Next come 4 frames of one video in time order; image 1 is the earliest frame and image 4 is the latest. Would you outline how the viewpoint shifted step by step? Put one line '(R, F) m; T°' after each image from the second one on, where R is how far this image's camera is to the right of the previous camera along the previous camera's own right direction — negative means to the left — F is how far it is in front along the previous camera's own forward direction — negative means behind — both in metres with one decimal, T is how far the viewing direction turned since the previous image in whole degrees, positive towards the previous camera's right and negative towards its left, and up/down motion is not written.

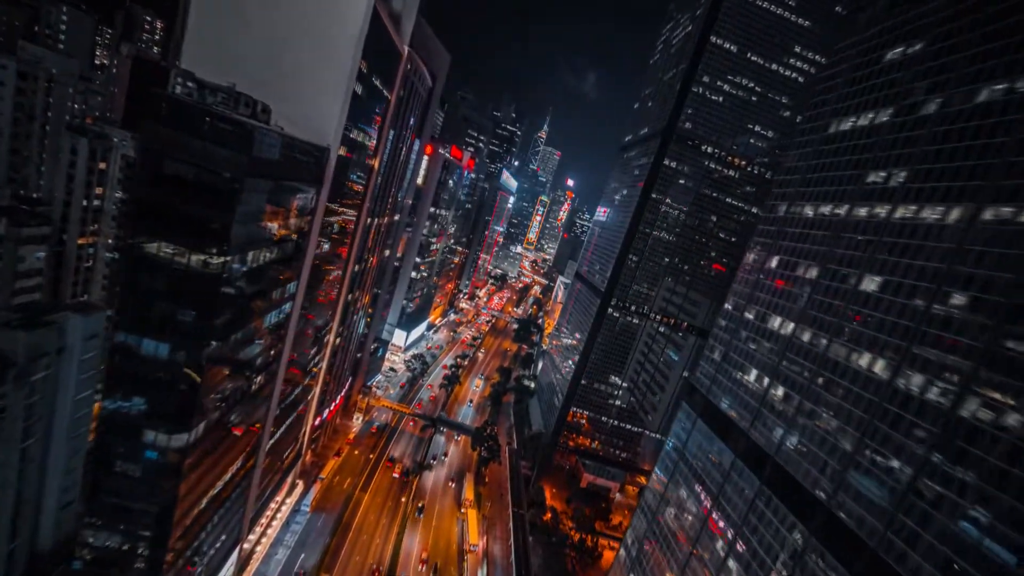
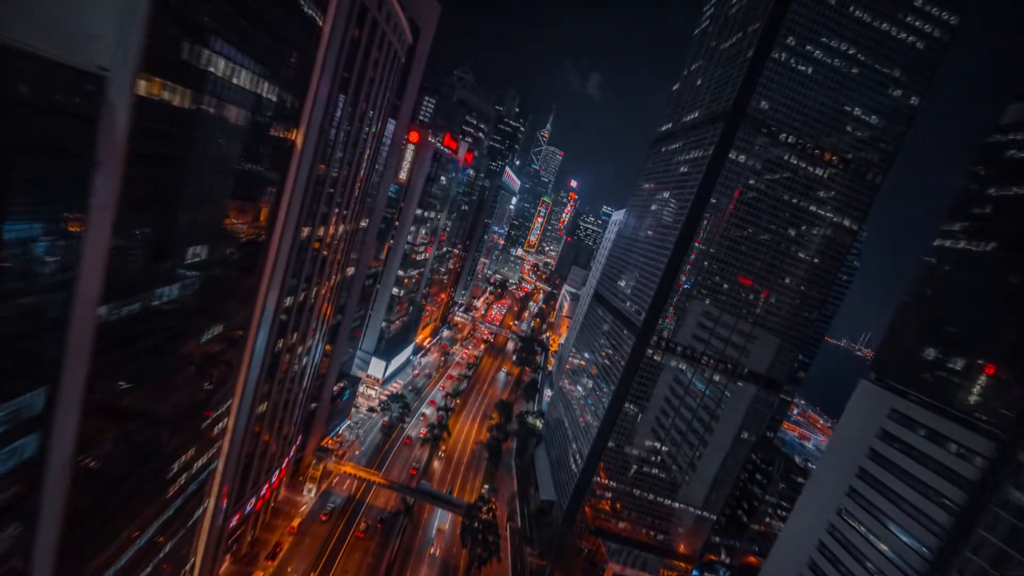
(-1.5, +21.3) m; 0°
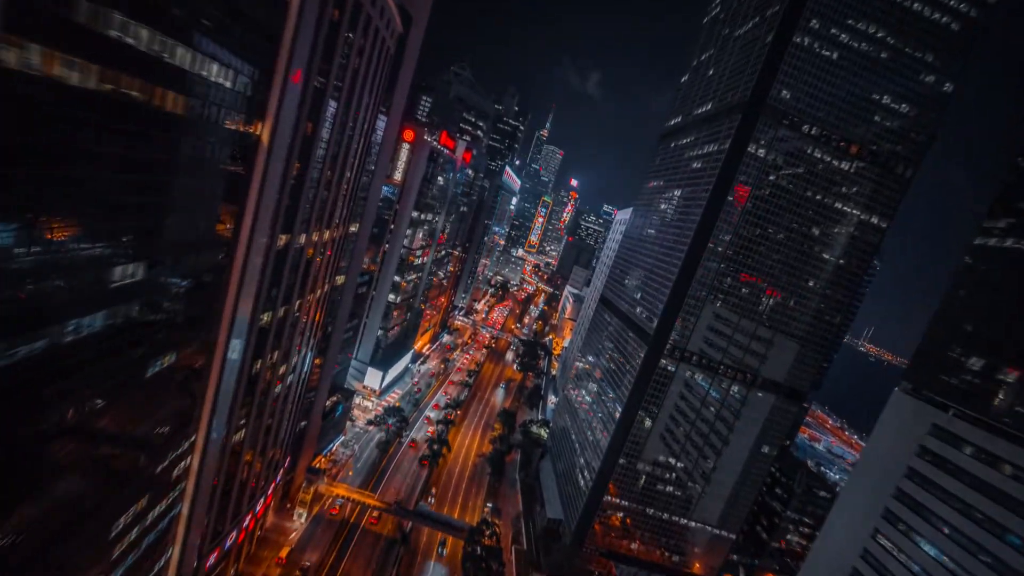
(-0.2, +4.4) m; 0°
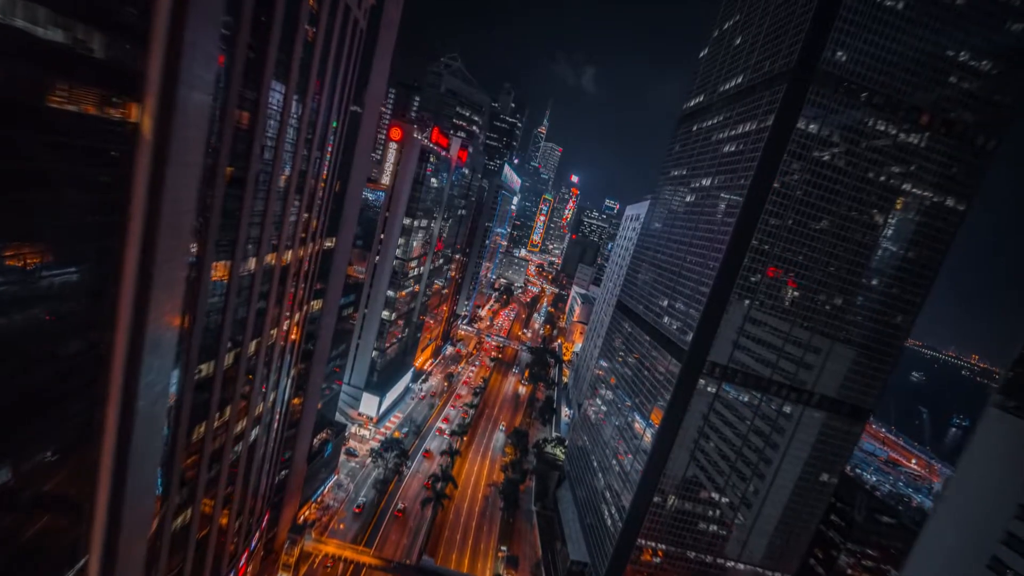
(-0.4, +8.9) m; -1°
